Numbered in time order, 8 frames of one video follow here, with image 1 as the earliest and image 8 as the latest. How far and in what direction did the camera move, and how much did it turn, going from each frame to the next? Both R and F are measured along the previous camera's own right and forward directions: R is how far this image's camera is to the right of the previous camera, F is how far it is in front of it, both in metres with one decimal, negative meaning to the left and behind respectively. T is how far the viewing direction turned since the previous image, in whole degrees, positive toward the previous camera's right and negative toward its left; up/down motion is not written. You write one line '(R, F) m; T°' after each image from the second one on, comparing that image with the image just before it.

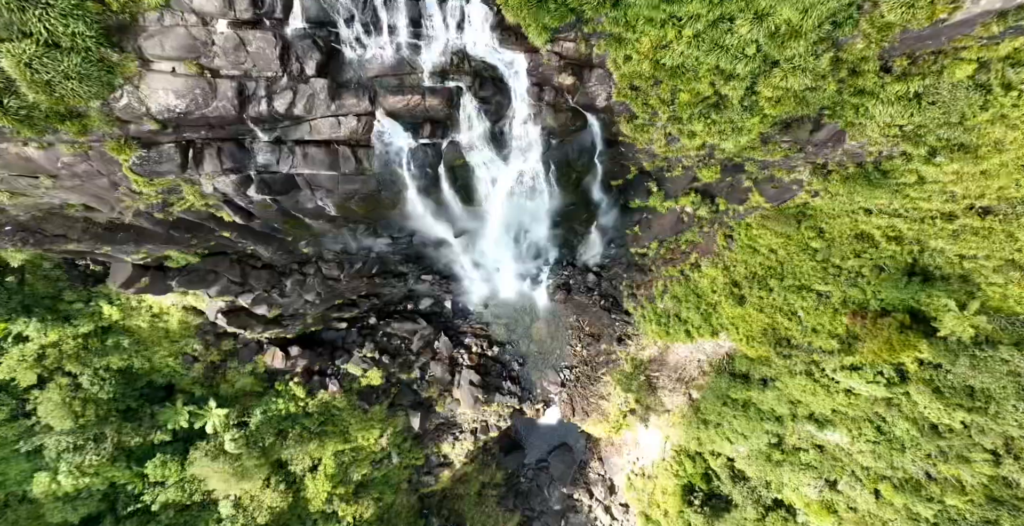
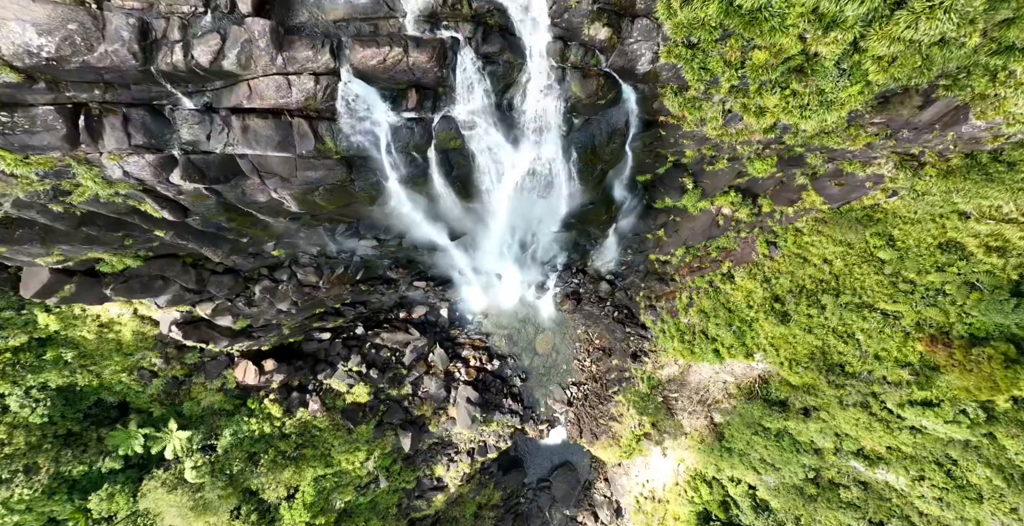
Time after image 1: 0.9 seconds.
(-0.1, +1.4) m; 0°
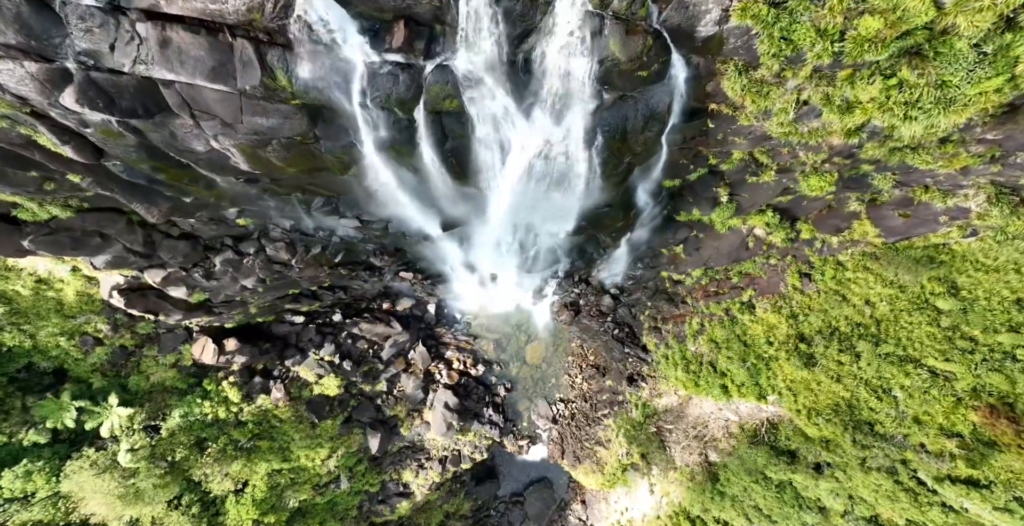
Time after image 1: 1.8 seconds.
(+0.1, +1.0) m; 0°
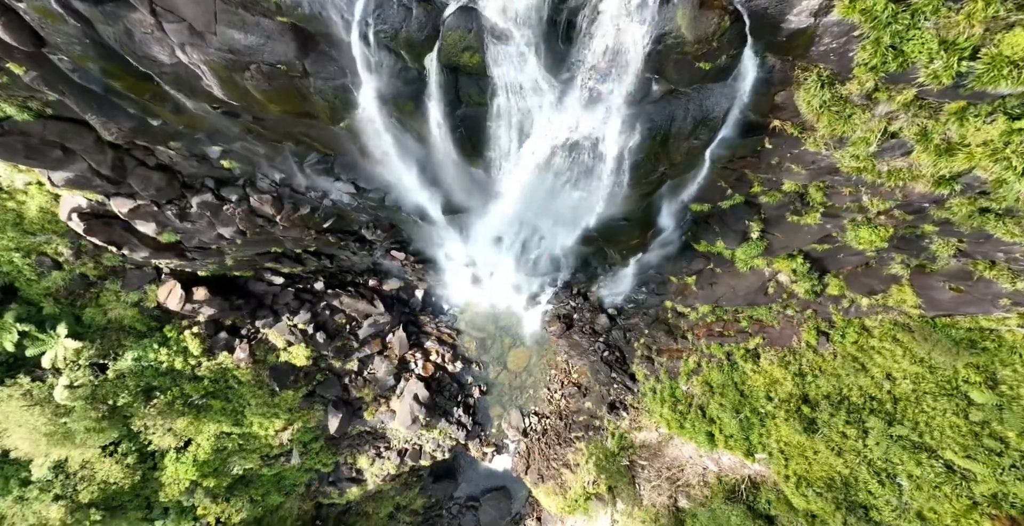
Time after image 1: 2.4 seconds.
(0.0, +0.6) m; 0°
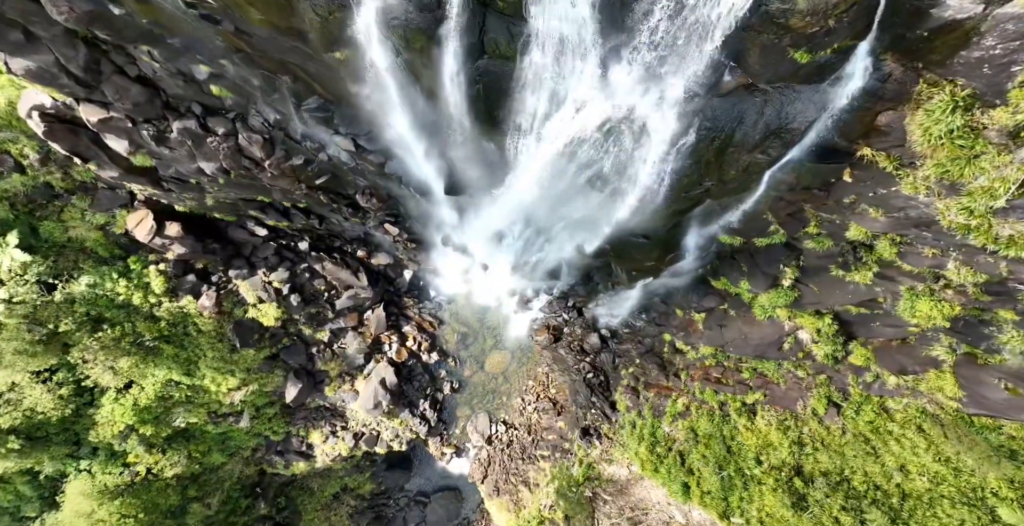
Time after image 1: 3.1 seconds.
(0.0, +0.7) m; 0°
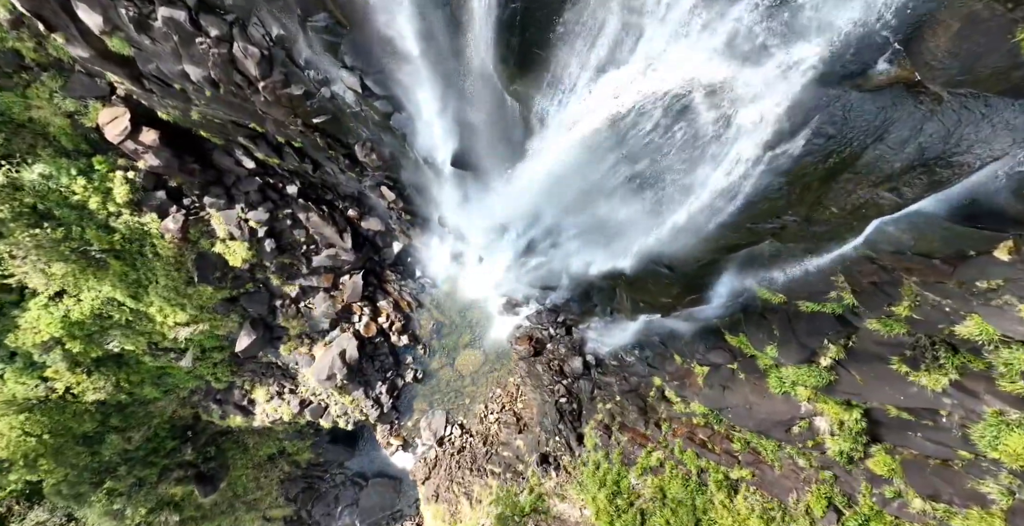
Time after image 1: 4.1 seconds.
(0.0, +0.9) m; 0°
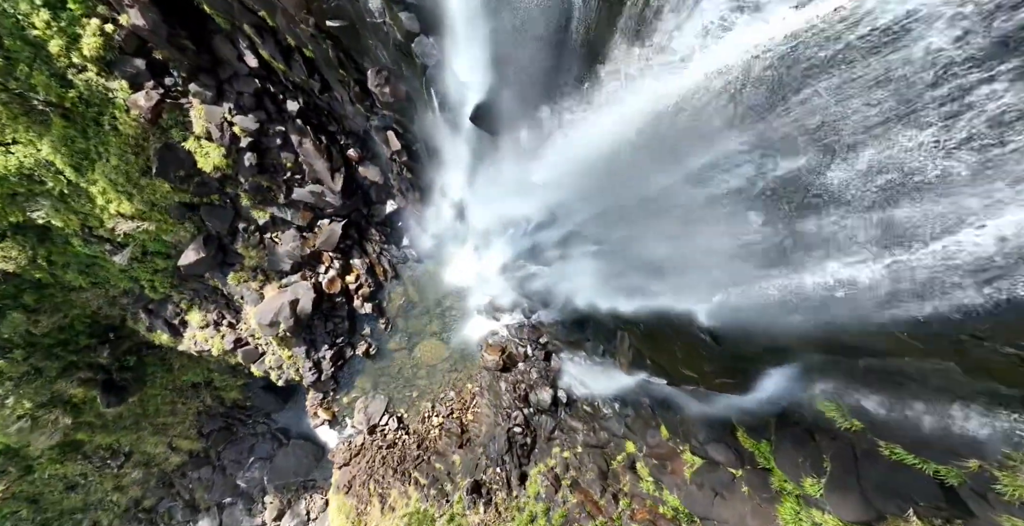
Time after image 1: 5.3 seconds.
(0.0, +1.3) m; 0°
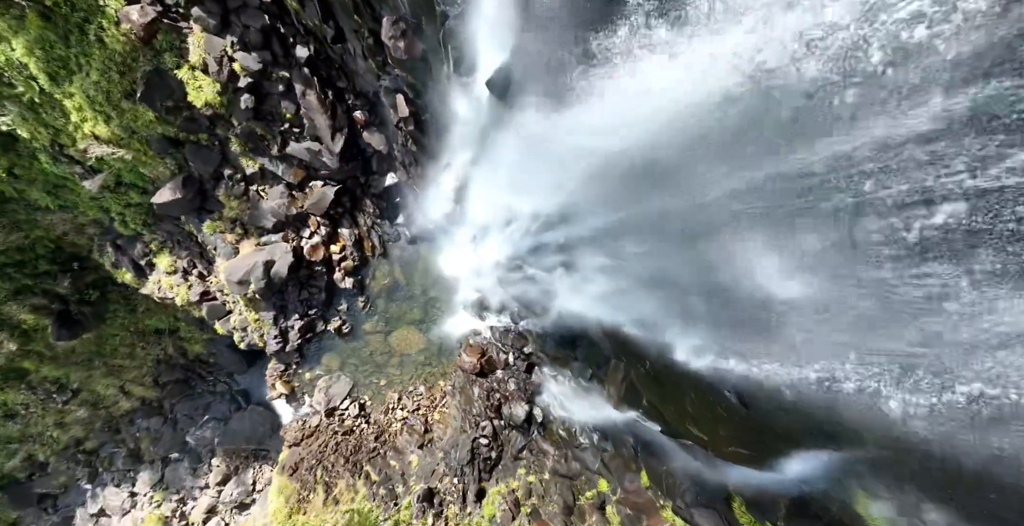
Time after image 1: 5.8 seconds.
(0.0, +0.7) m; 0°
